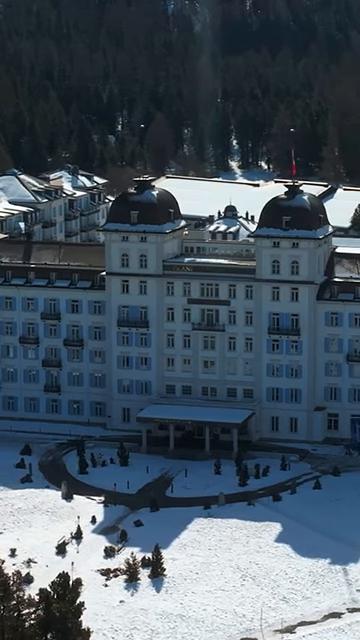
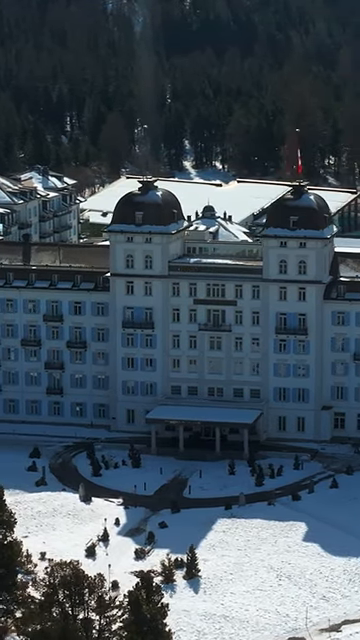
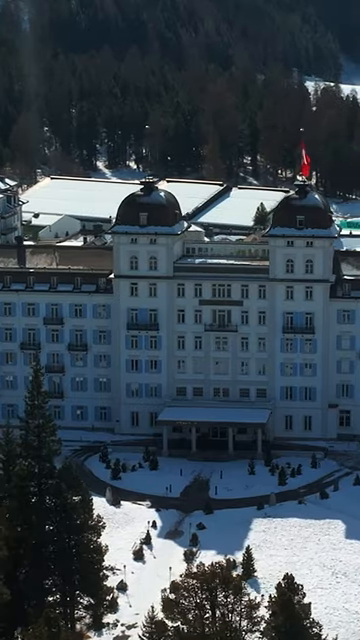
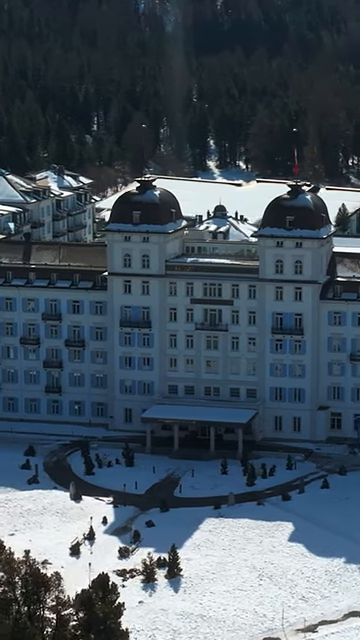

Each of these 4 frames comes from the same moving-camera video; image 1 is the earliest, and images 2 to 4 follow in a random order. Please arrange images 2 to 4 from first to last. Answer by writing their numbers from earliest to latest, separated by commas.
4, 2, 3
